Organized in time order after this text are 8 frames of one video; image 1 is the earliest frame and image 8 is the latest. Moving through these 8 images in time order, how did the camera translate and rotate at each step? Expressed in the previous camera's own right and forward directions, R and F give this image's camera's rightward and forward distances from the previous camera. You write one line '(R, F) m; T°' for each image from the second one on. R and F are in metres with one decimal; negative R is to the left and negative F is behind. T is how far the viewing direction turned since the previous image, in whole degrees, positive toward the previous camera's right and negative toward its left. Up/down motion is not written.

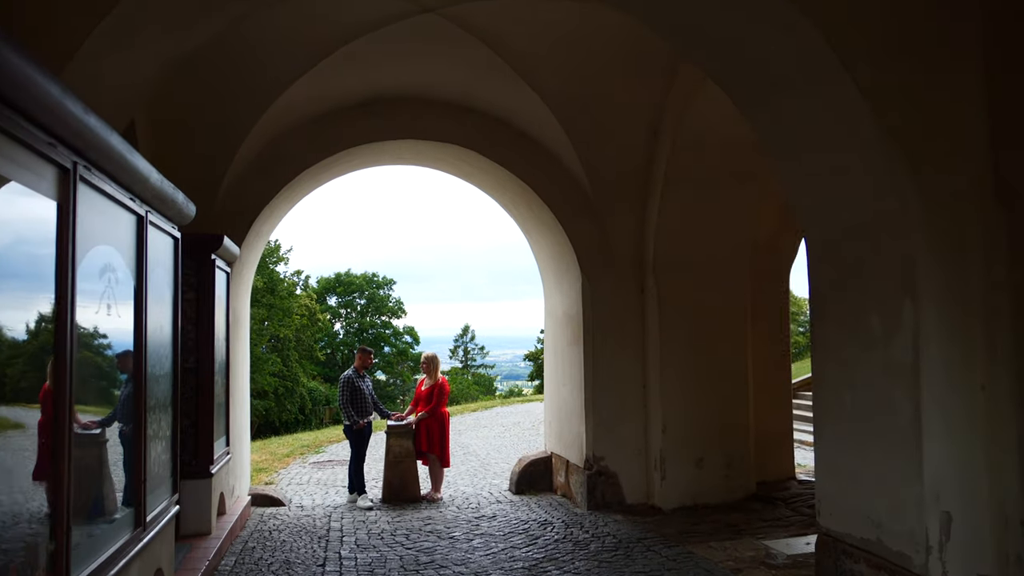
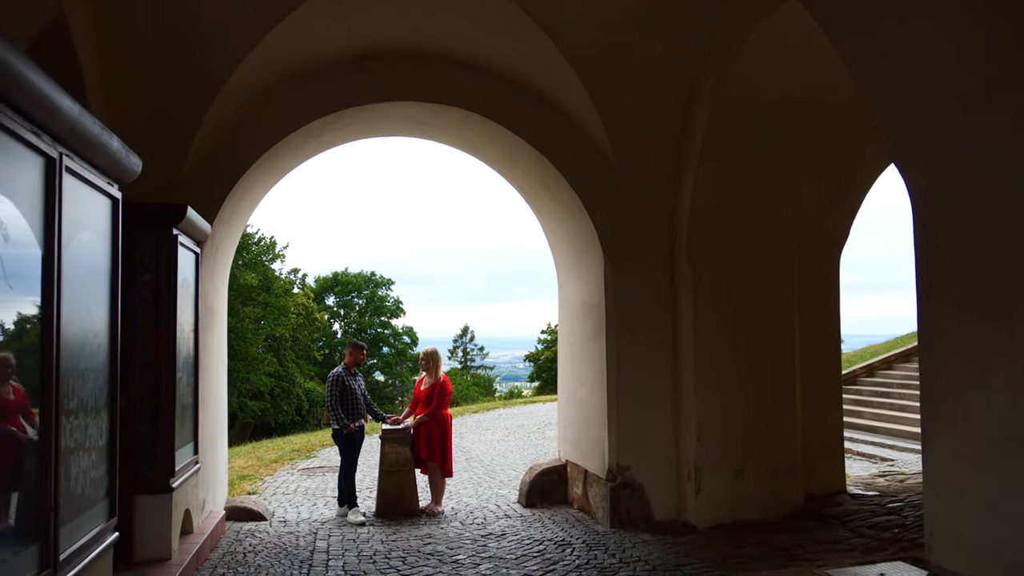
(-0.1, +1.0) m; 0°
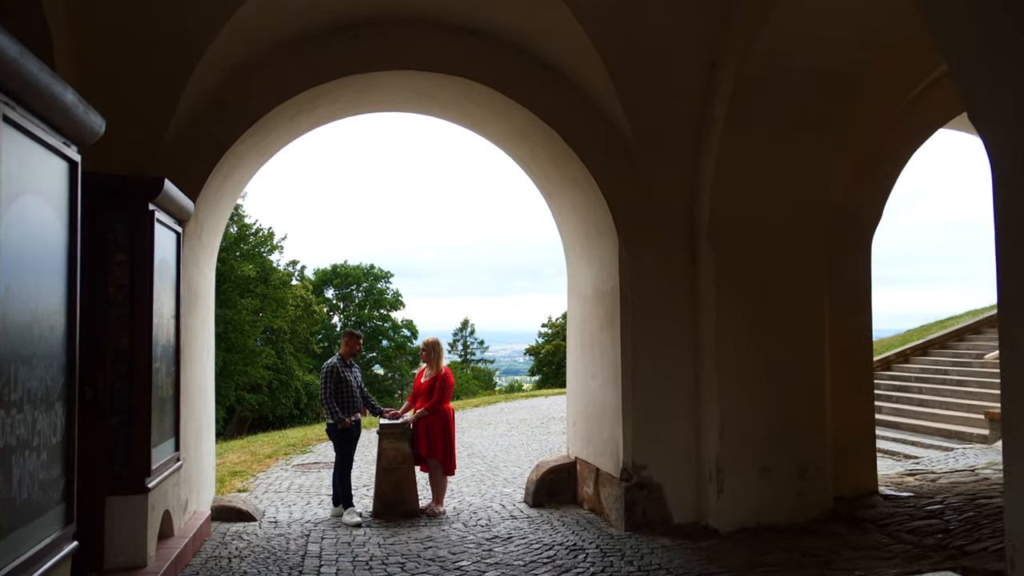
(-0.1, +0.5) m; 0°
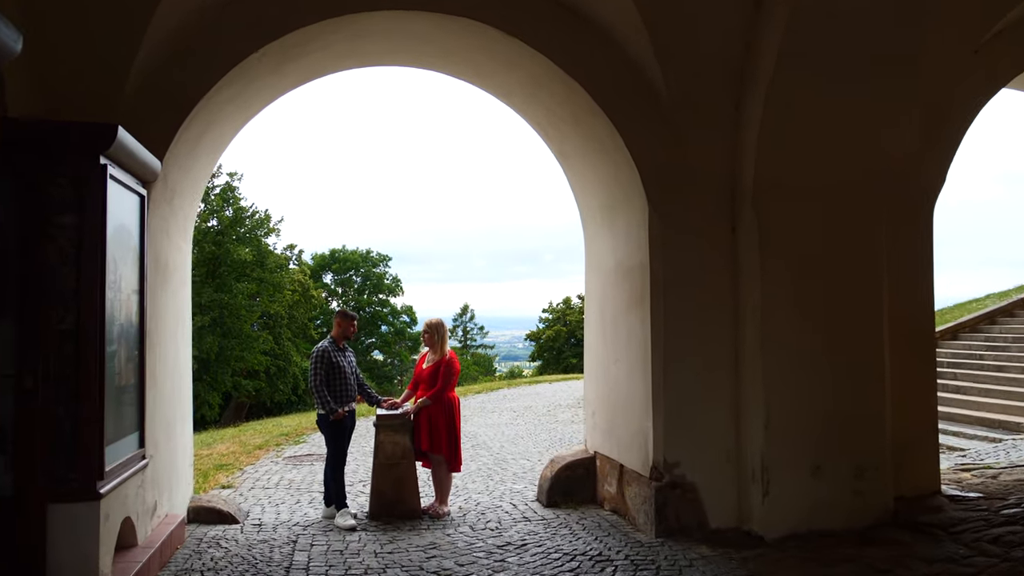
(-0.1, +0.8) m; 0°
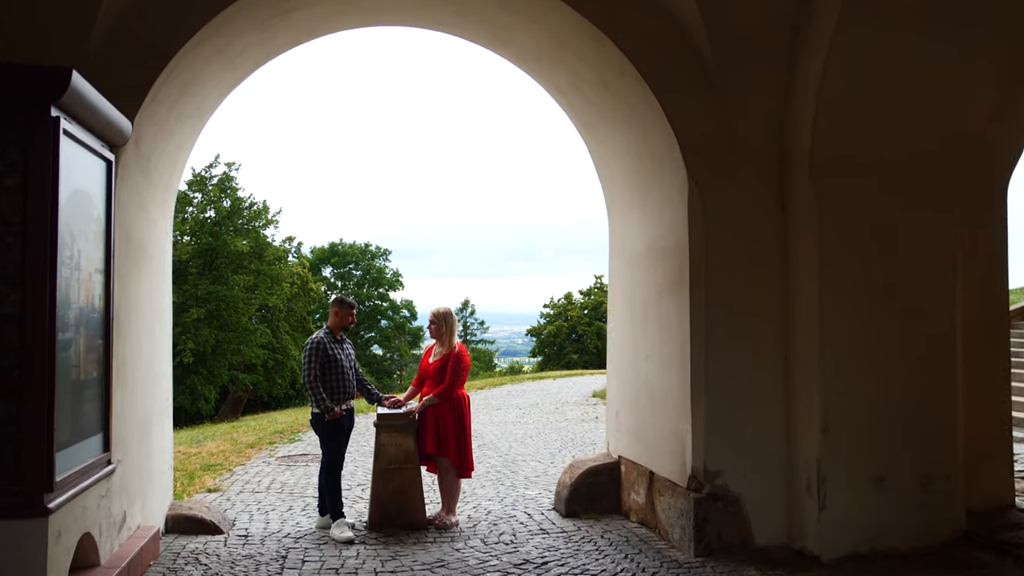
(-0.1, +0.7) m; 0°
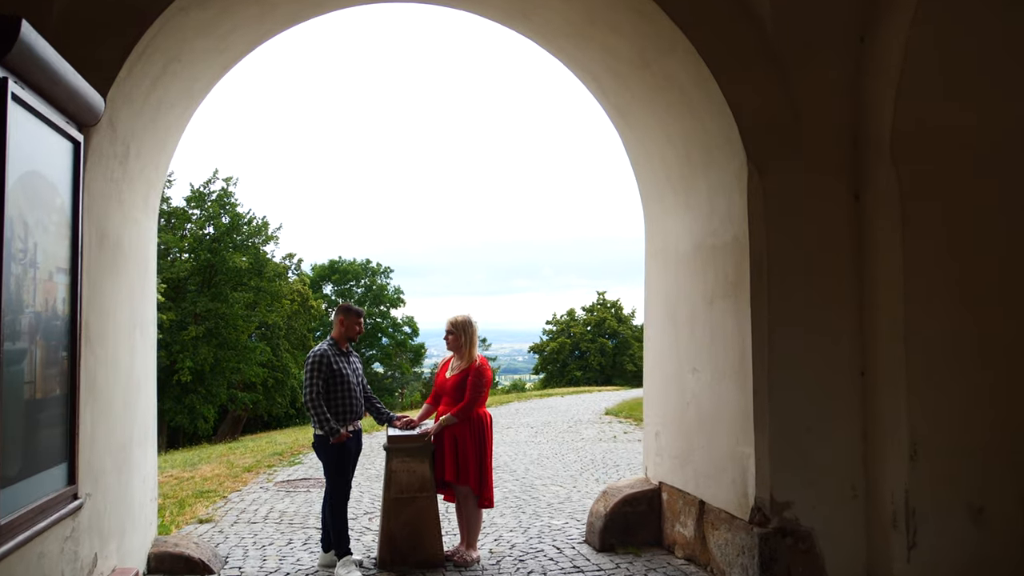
(-0.1, +0.7) m; 0°
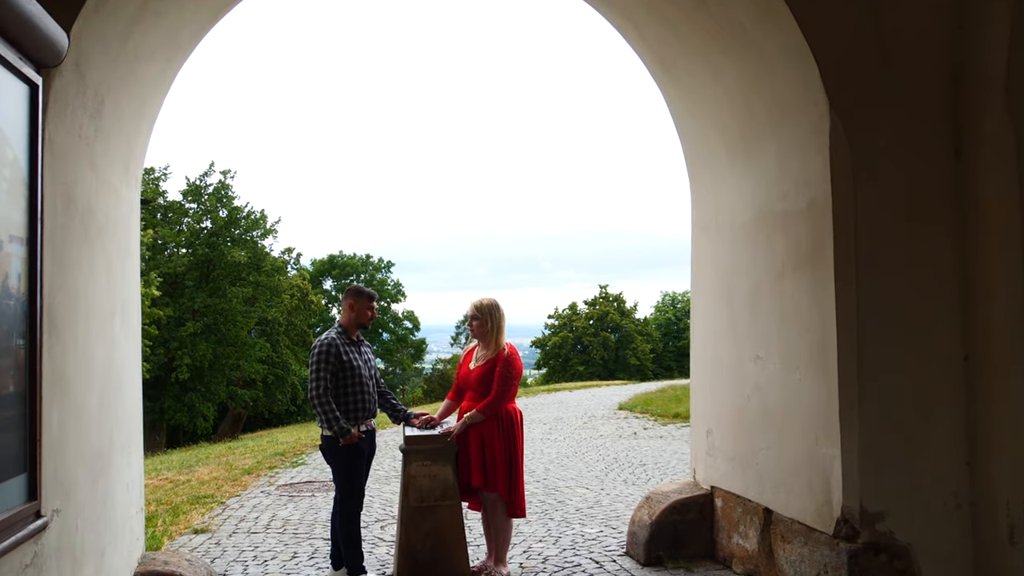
(-0.2, +0.6) m; 0°
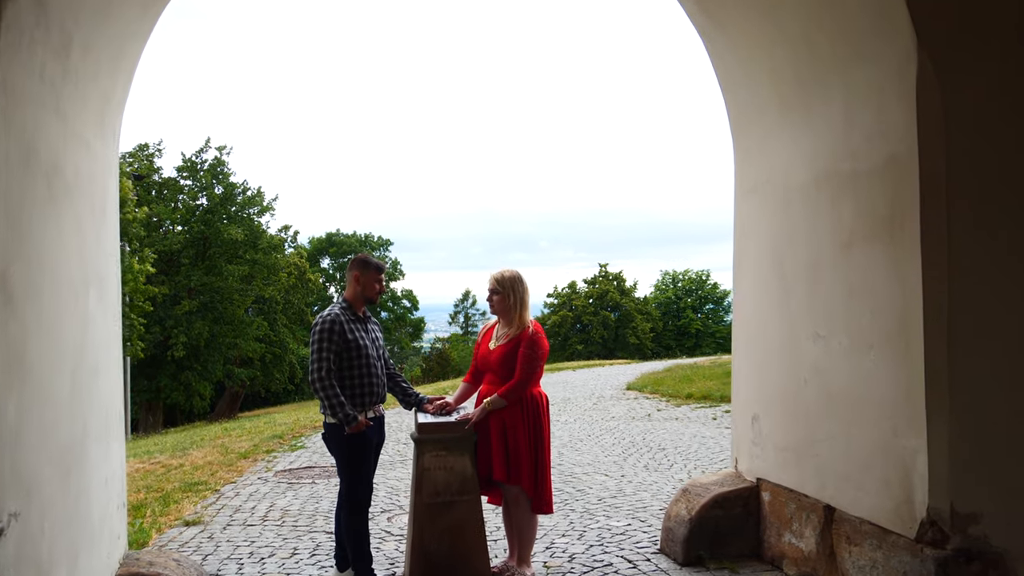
(-0.1, +0.5) m; 0°
